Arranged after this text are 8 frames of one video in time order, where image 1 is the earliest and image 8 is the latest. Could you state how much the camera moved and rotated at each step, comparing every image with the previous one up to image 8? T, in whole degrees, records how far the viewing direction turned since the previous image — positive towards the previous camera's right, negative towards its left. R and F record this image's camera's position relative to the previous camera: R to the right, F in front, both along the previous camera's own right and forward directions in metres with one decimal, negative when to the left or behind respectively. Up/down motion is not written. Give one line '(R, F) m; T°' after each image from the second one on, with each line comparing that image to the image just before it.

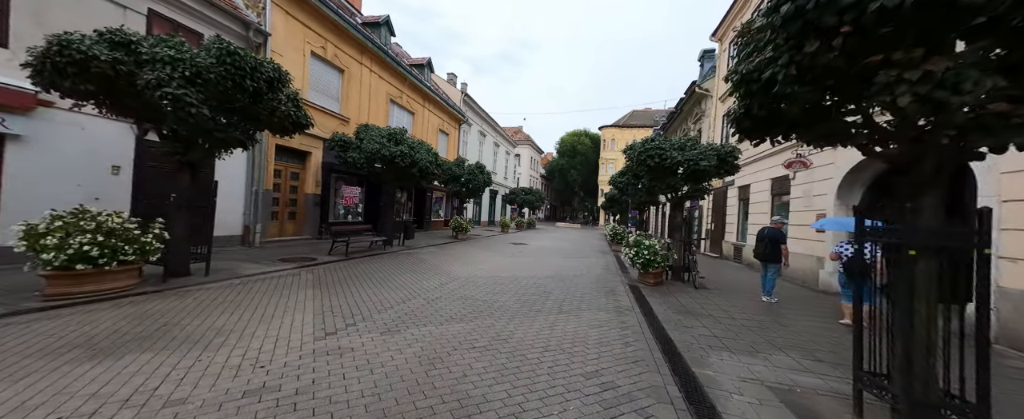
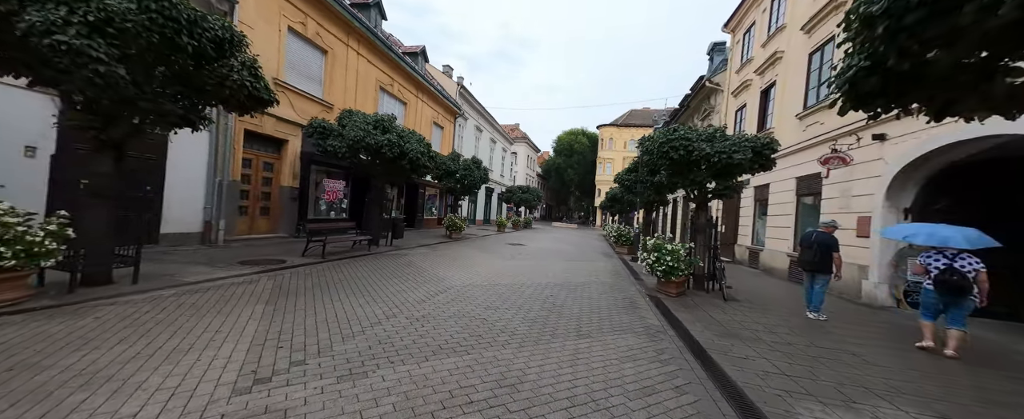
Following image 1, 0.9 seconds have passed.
(-0.2, +1.1) m; +1°
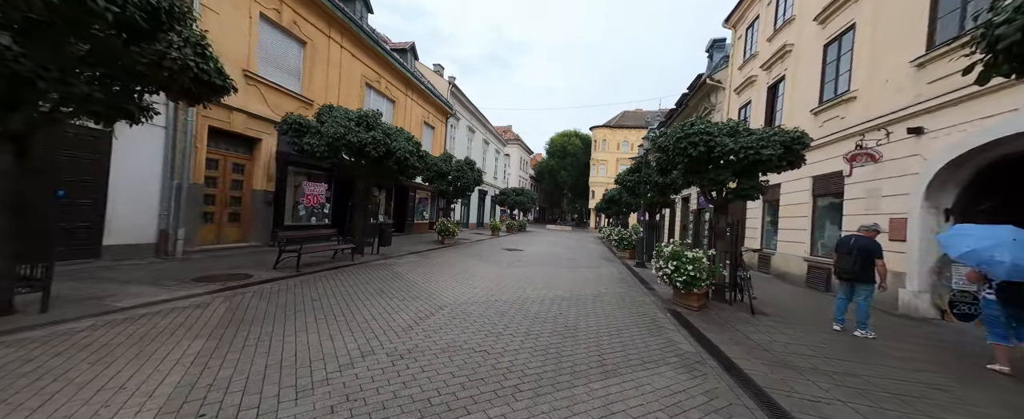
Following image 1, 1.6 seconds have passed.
(-0.2, +0.8) m; +1°
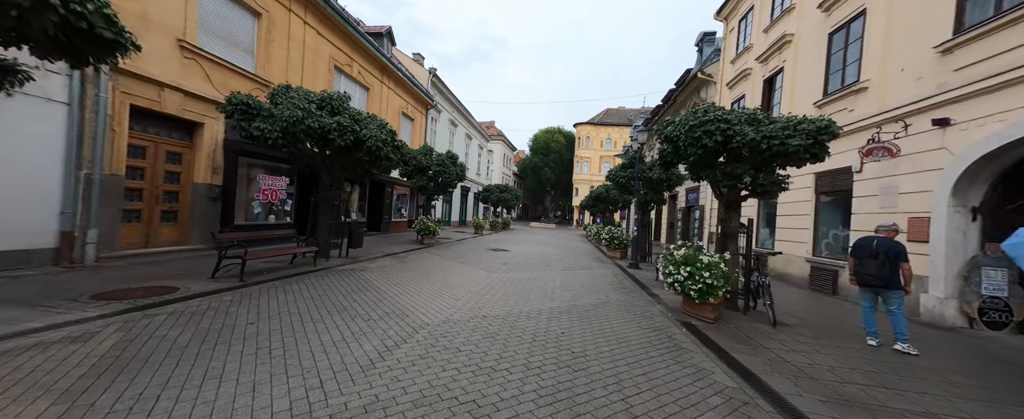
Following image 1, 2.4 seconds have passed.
(-0.1, +0.9) m; +3°
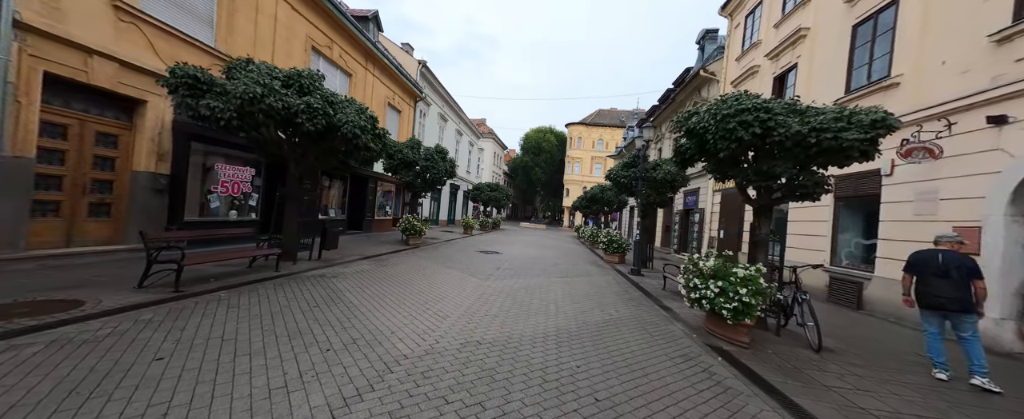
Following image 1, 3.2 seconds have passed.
(-0.2, +0.9) m; +2°
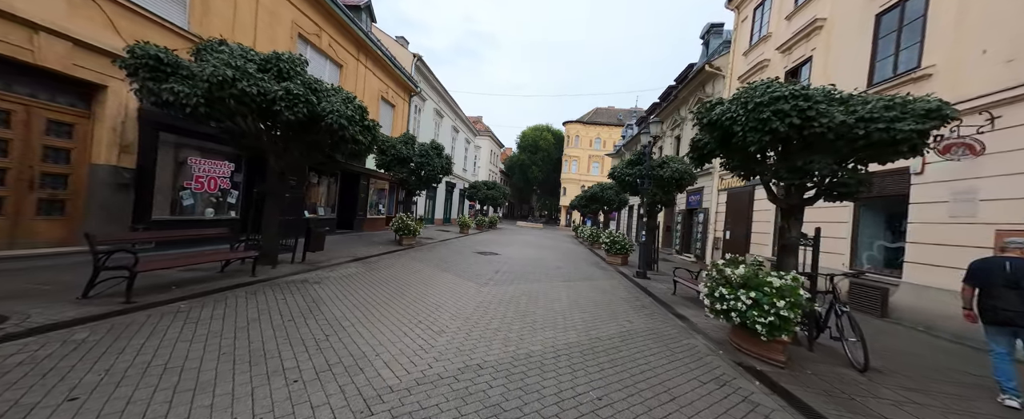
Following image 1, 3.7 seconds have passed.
(-0.1, +0.6) m; +1°
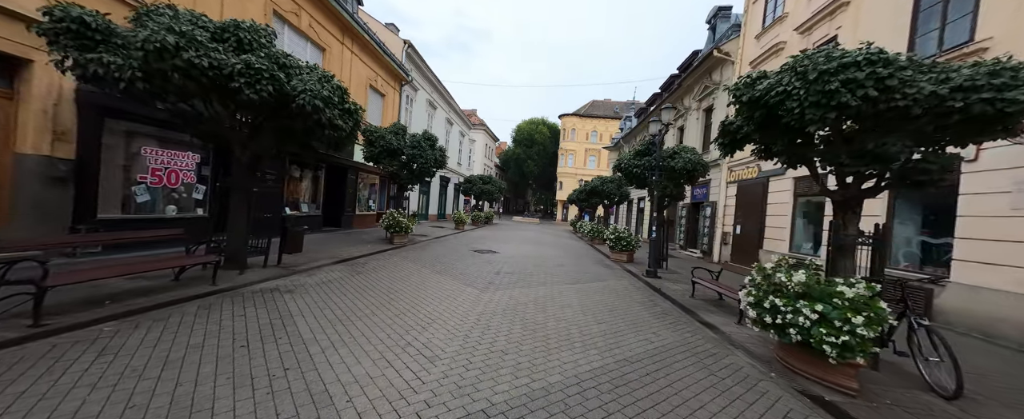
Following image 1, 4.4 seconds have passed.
(-0.2, +0.8) m; +1°
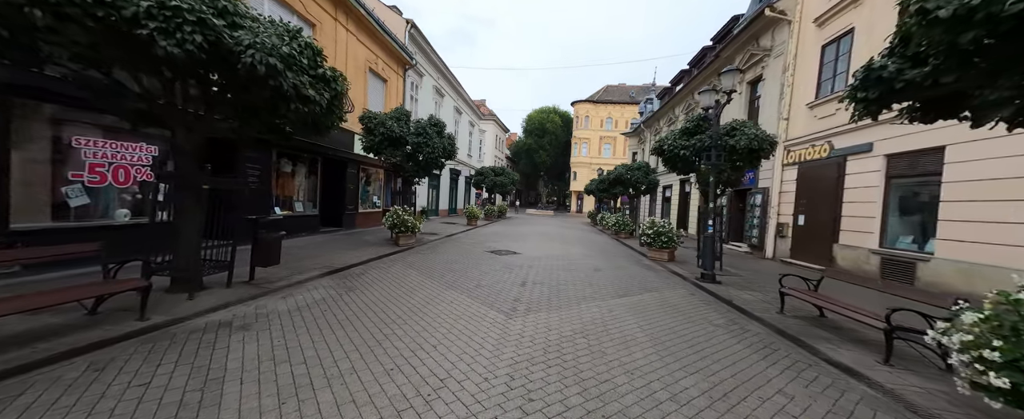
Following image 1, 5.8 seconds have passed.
(-0.3, +1.5) m; -2°
